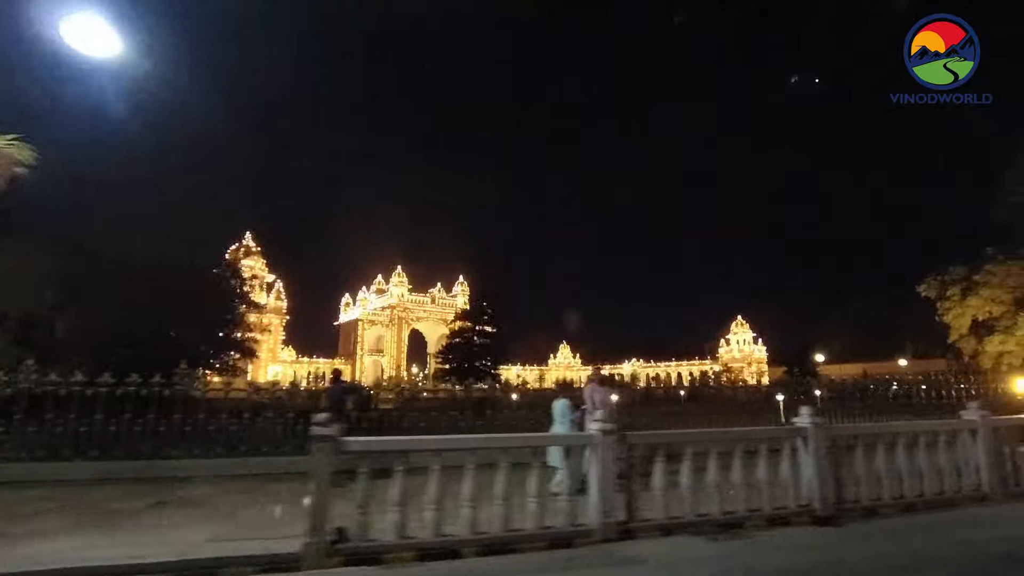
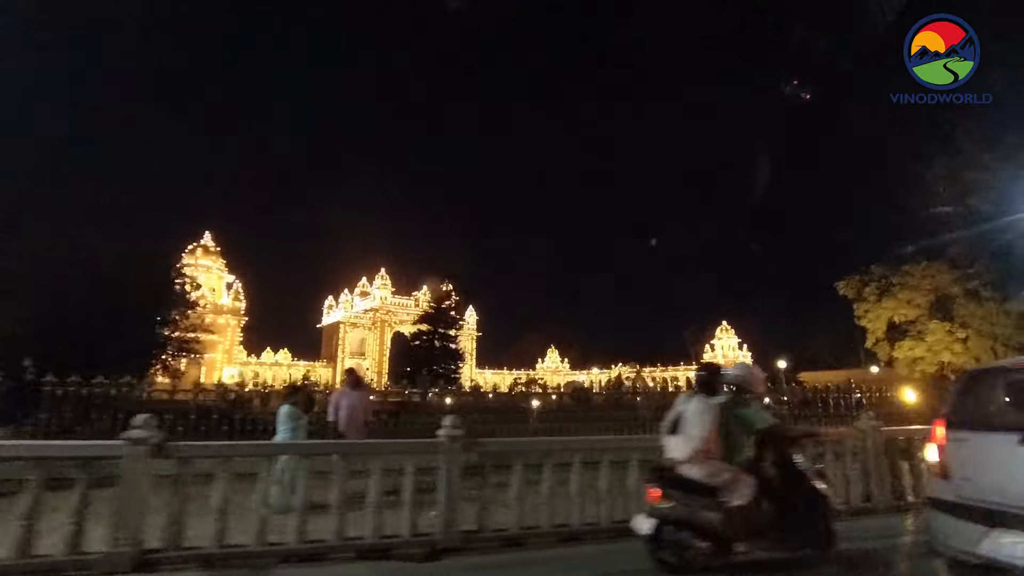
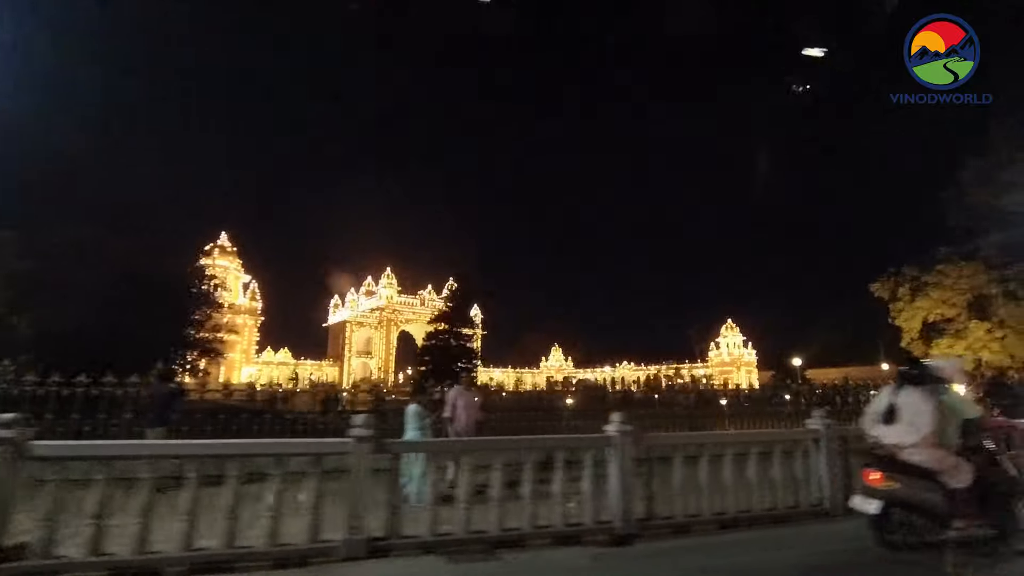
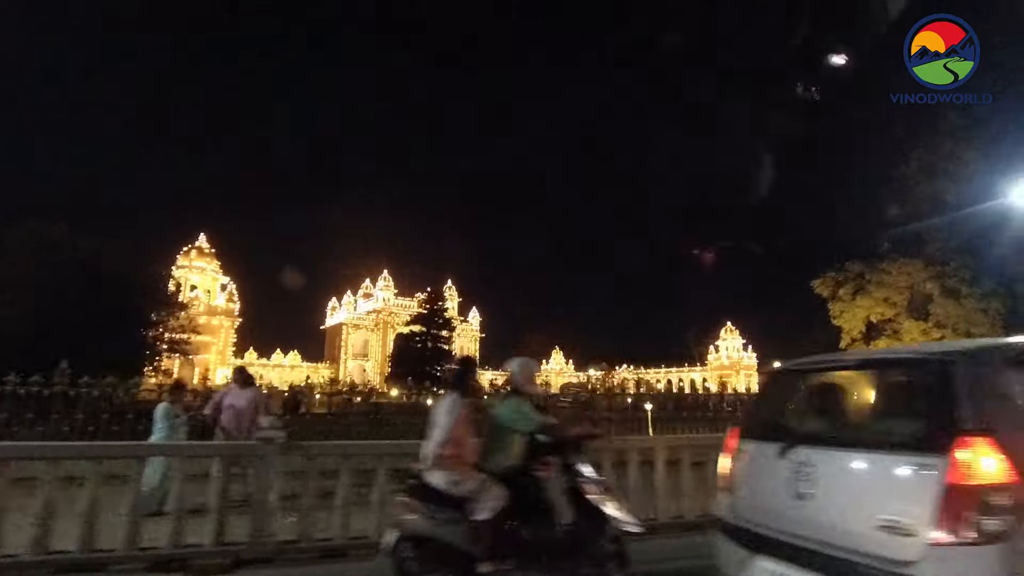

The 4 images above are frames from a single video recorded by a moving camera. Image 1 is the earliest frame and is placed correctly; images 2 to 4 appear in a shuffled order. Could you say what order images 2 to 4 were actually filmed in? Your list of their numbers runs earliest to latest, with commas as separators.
3, 2, 4
